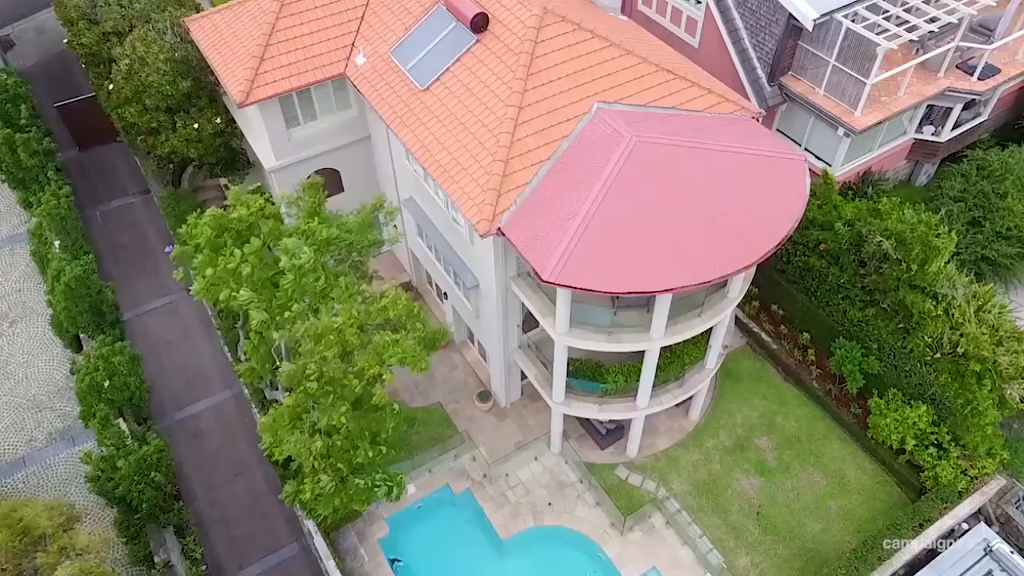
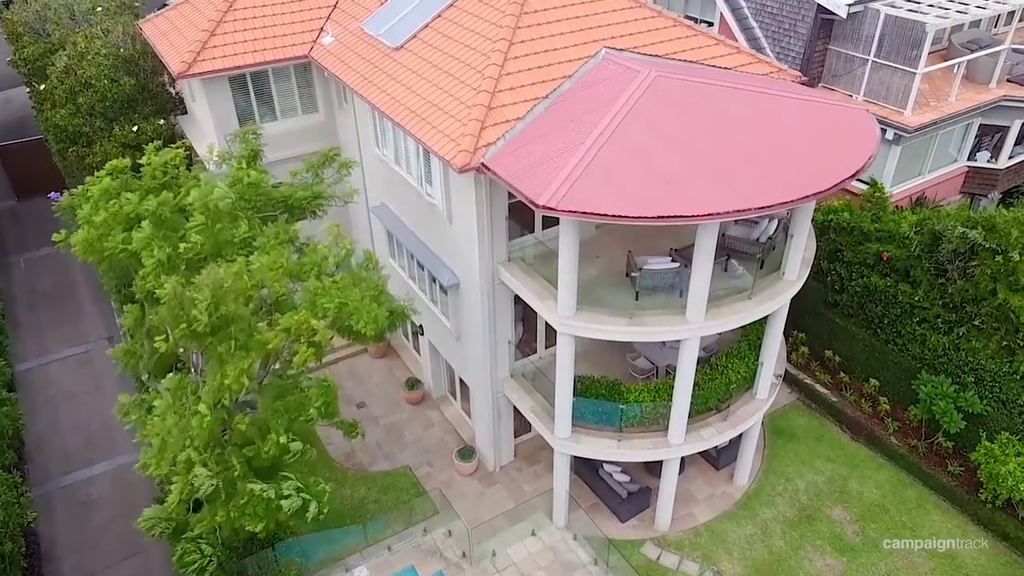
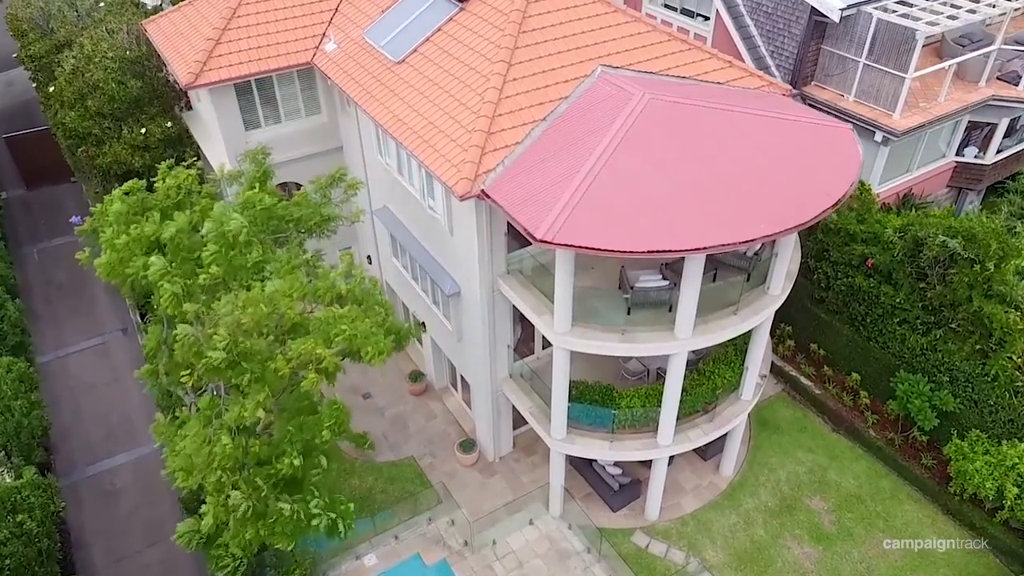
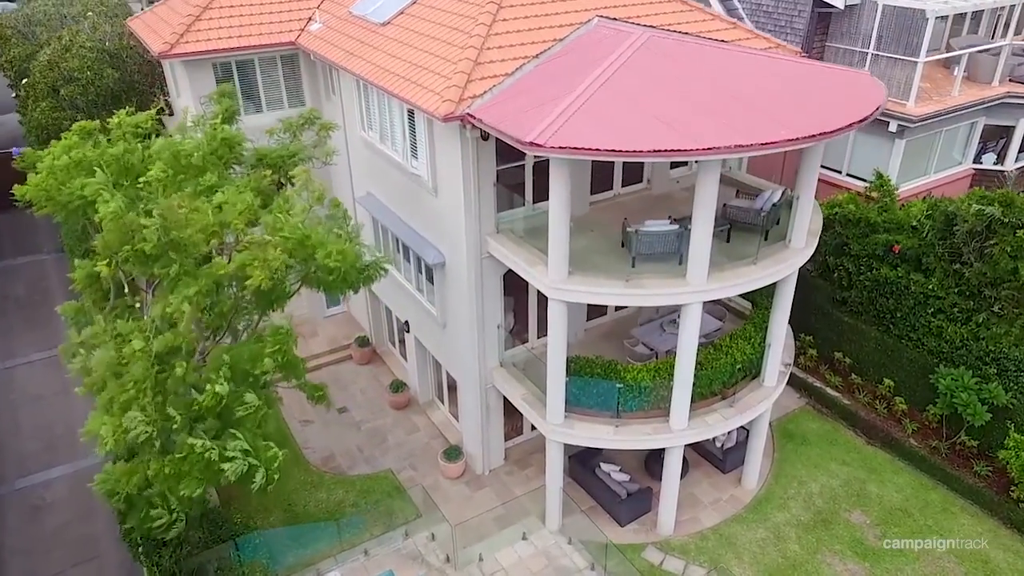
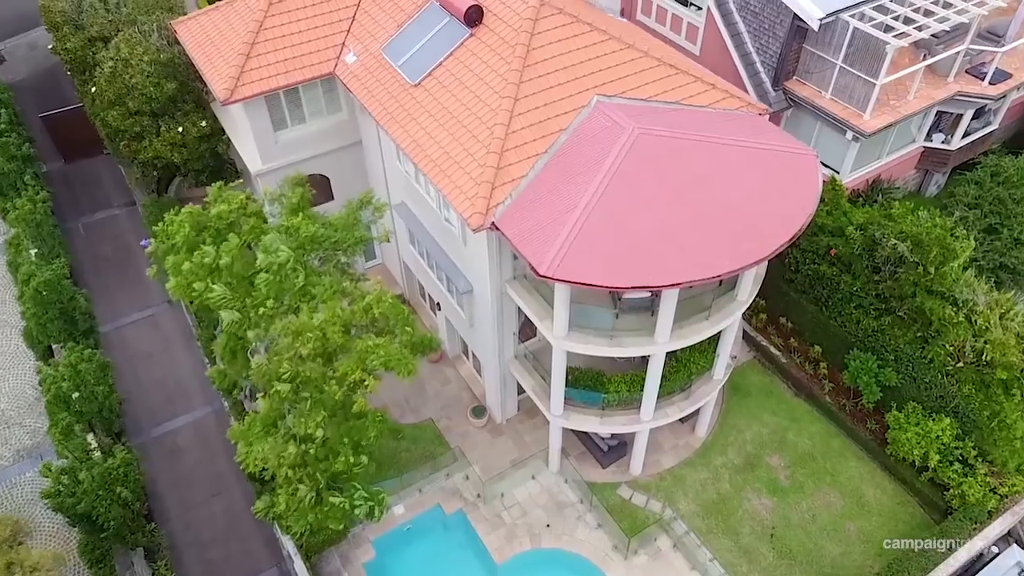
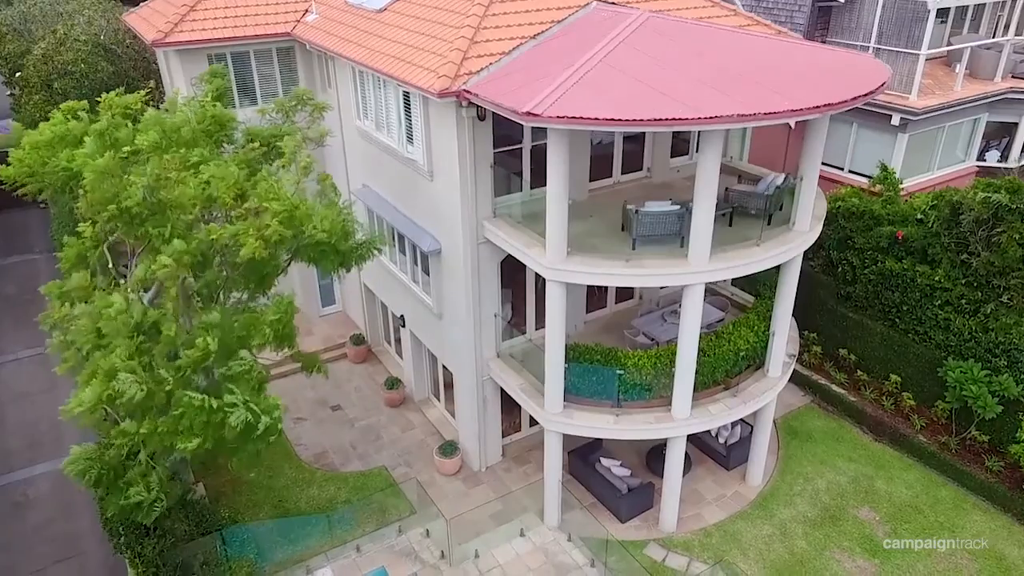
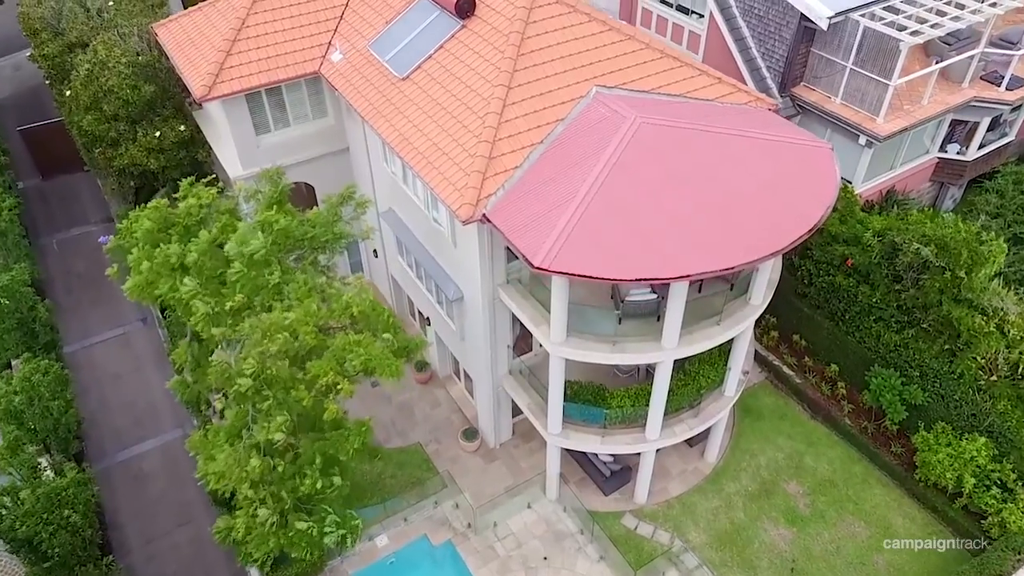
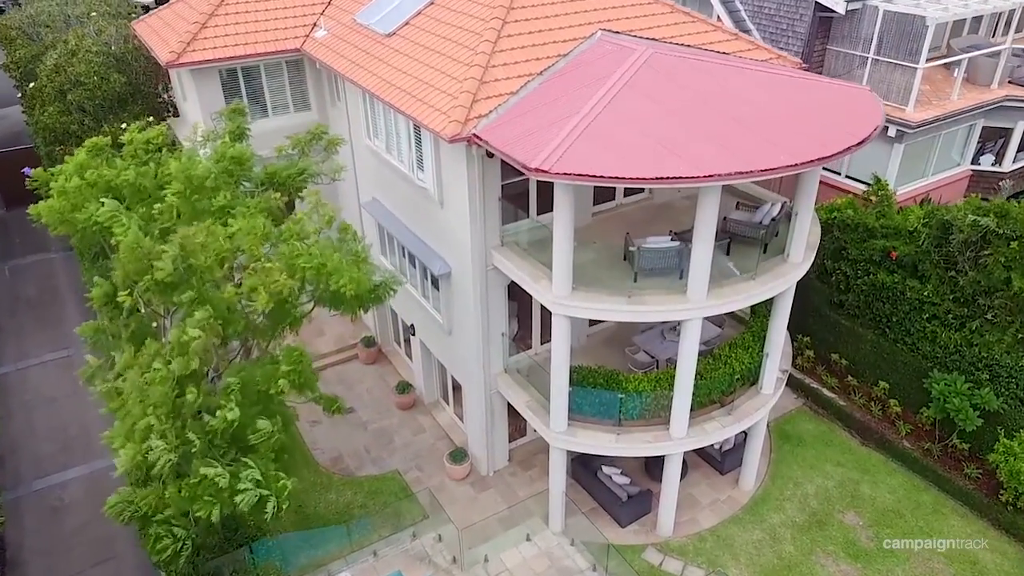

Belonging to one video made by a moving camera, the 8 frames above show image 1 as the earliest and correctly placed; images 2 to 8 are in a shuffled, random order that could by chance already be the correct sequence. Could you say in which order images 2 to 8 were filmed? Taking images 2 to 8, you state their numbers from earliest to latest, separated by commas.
5, 7, 3, 2, 8, 4, 6
